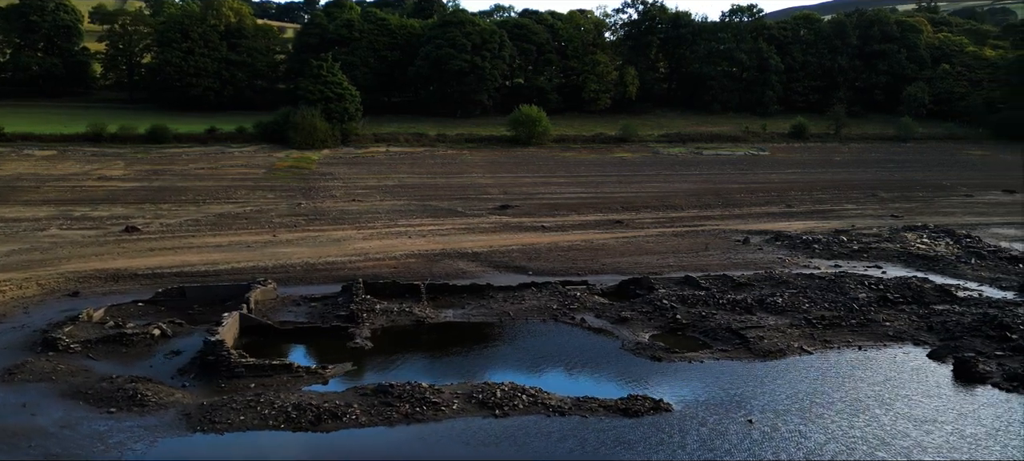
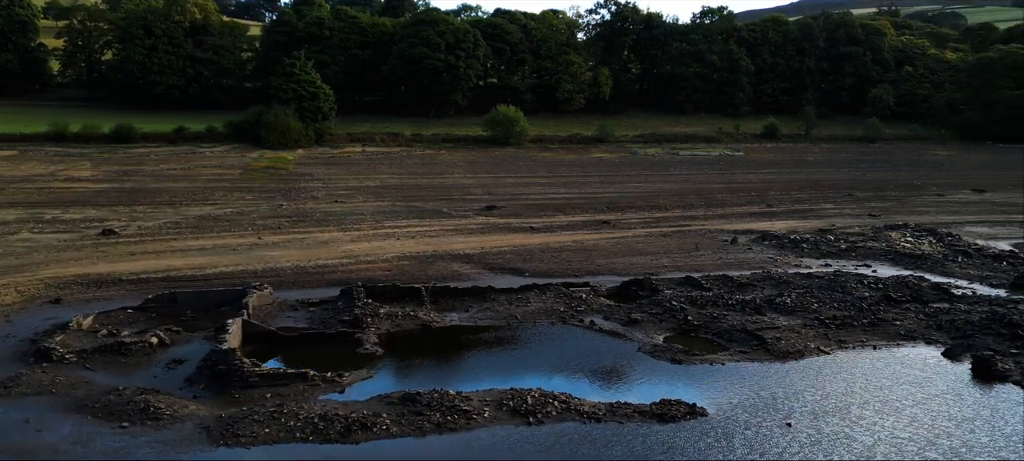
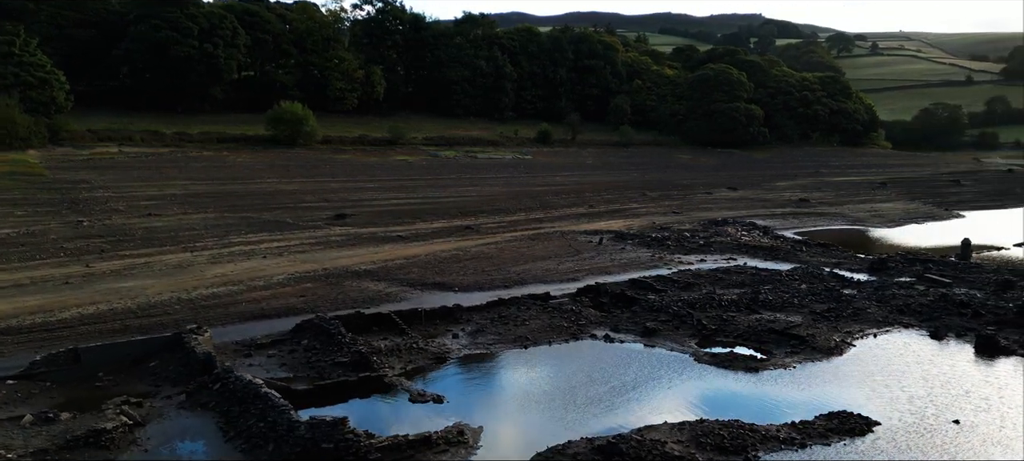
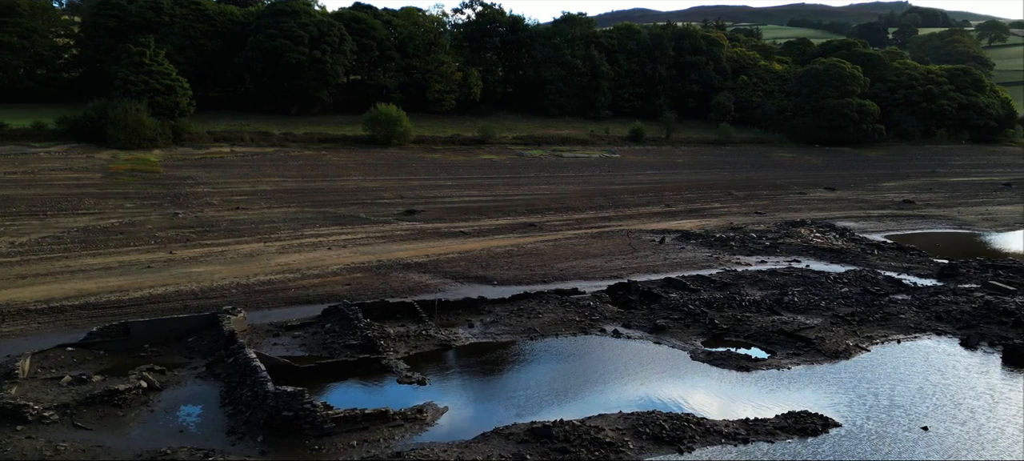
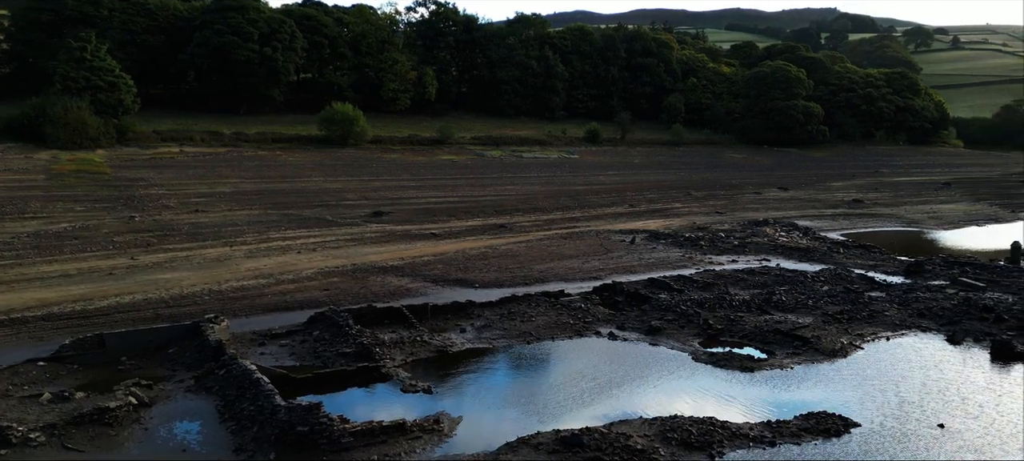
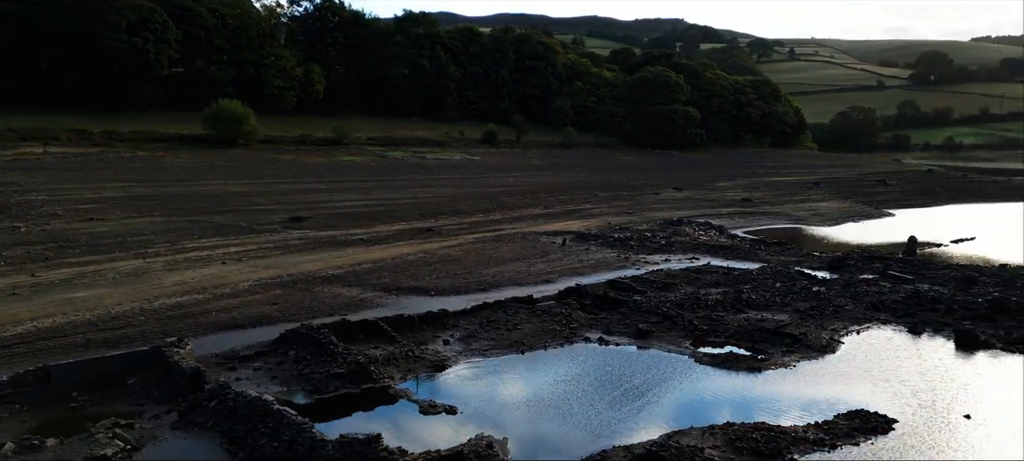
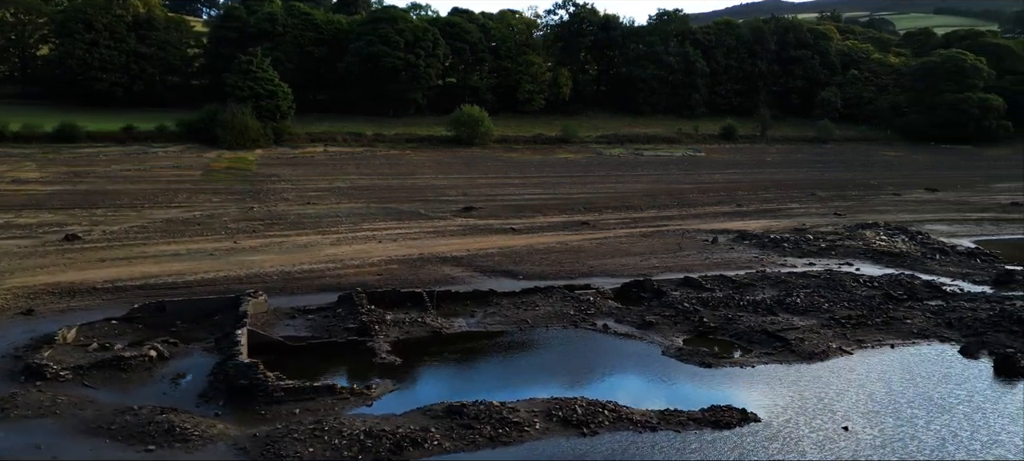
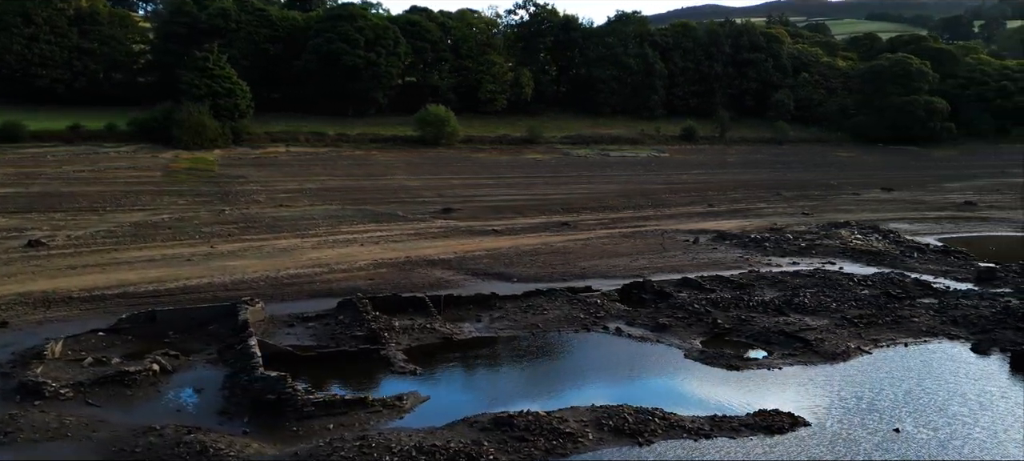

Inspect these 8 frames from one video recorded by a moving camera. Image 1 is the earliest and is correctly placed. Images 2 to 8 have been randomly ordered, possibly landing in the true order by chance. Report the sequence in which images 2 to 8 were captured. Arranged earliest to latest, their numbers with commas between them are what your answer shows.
2, 7, 8, 4, 5, 3, 6
